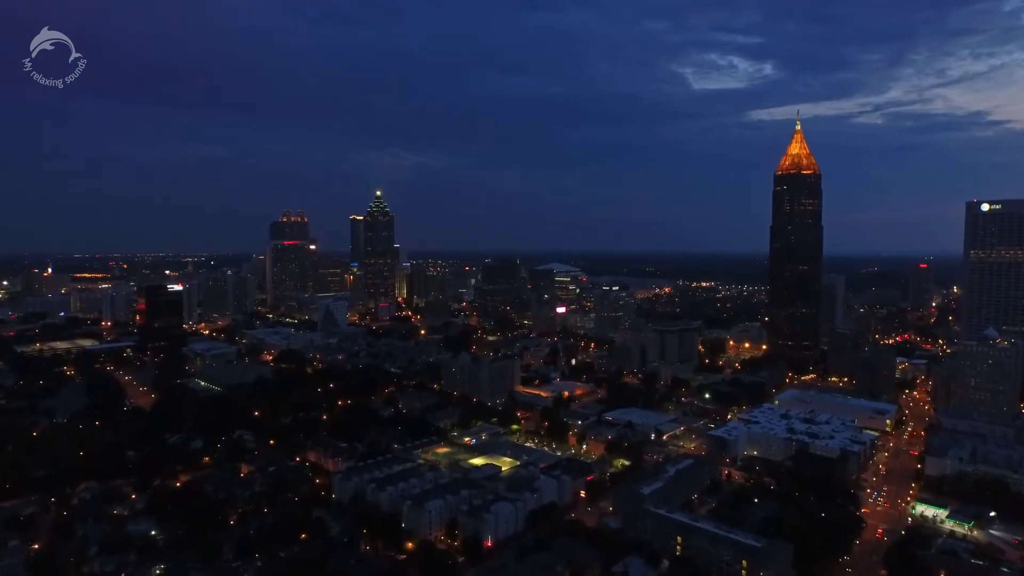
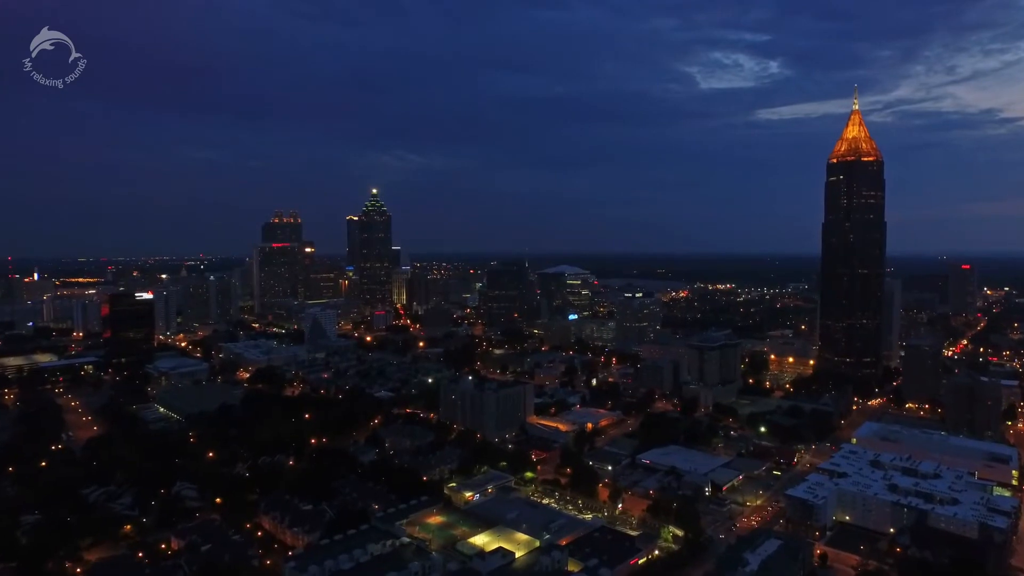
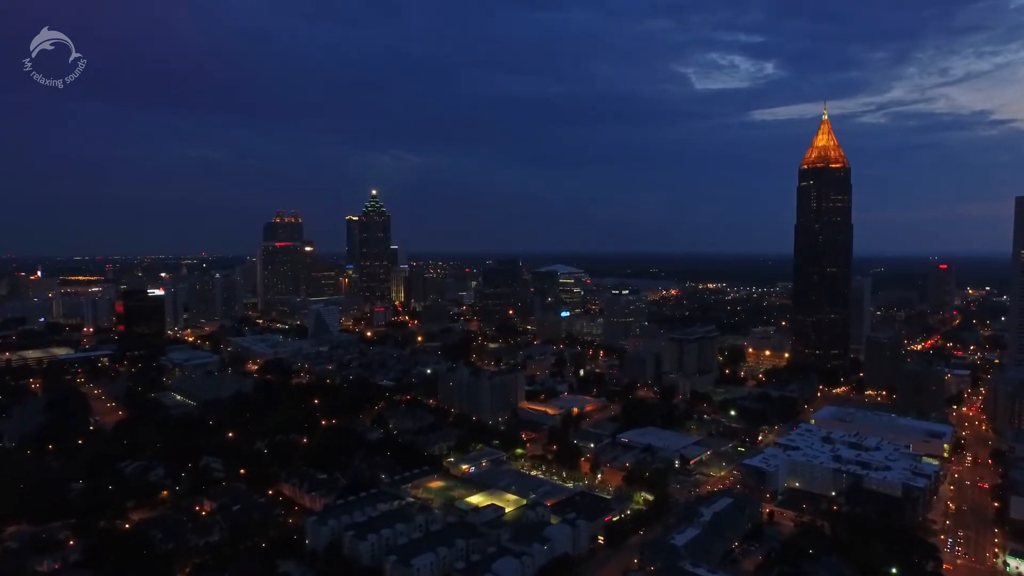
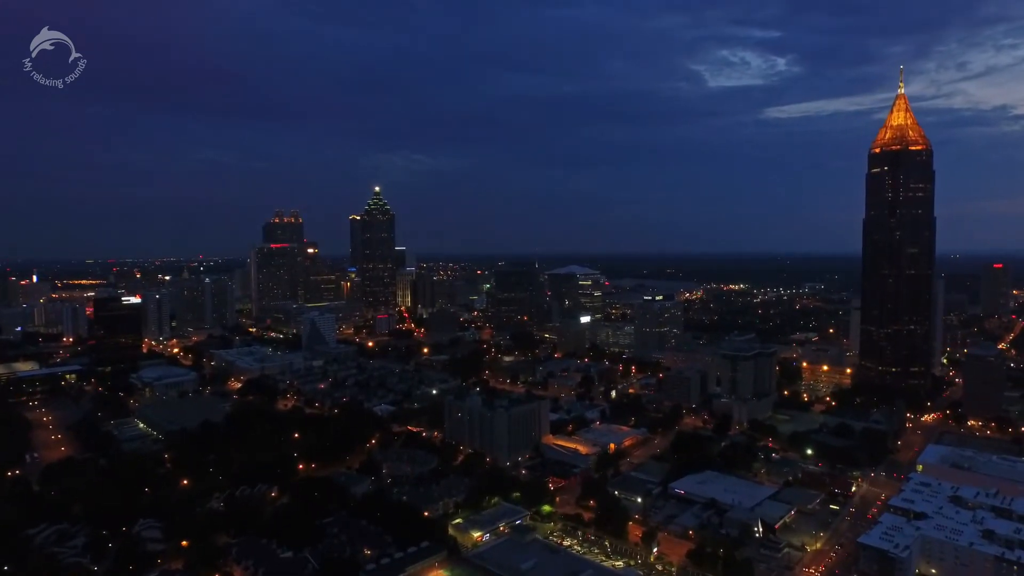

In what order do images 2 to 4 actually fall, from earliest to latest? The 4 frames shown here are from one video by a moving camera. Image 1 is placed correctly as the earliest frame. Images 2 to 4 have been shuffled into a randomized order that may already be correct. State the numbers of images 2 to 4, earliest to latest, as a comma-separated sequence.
3, 2, 4
